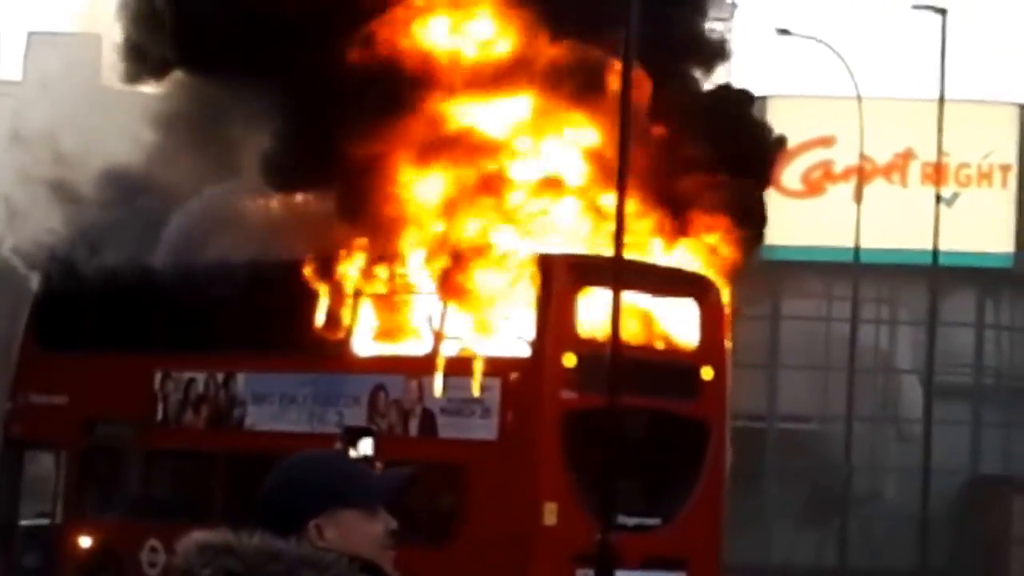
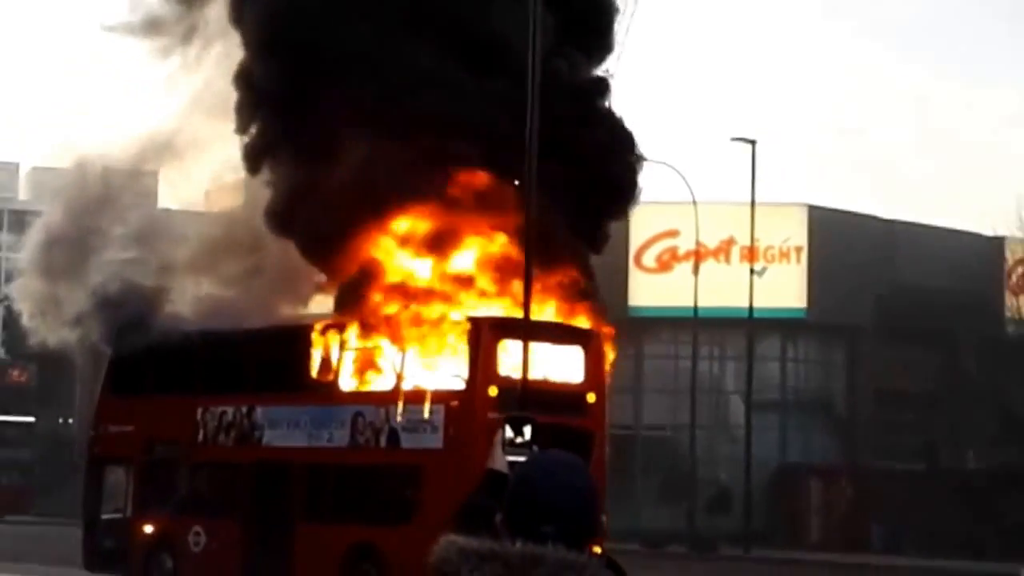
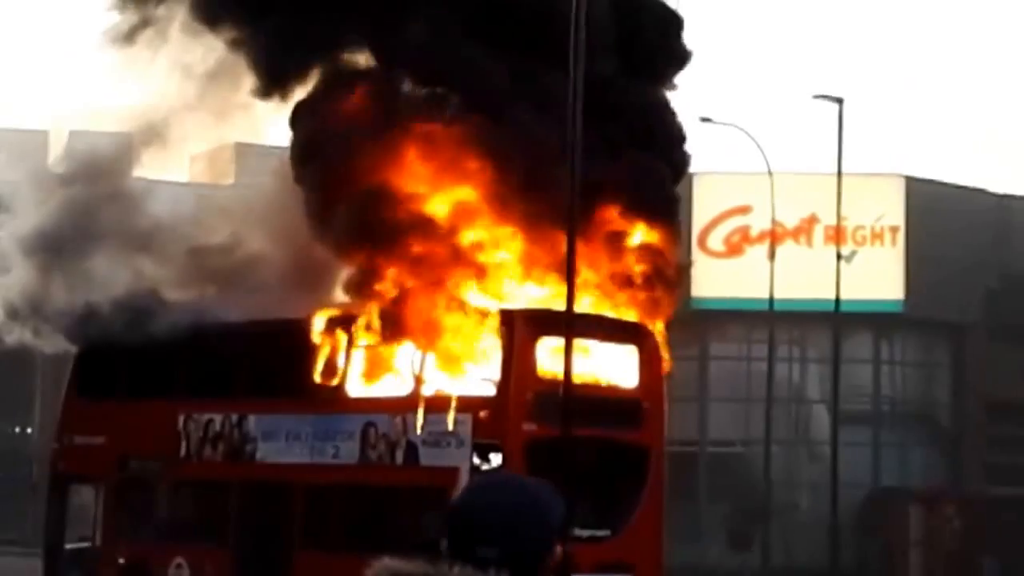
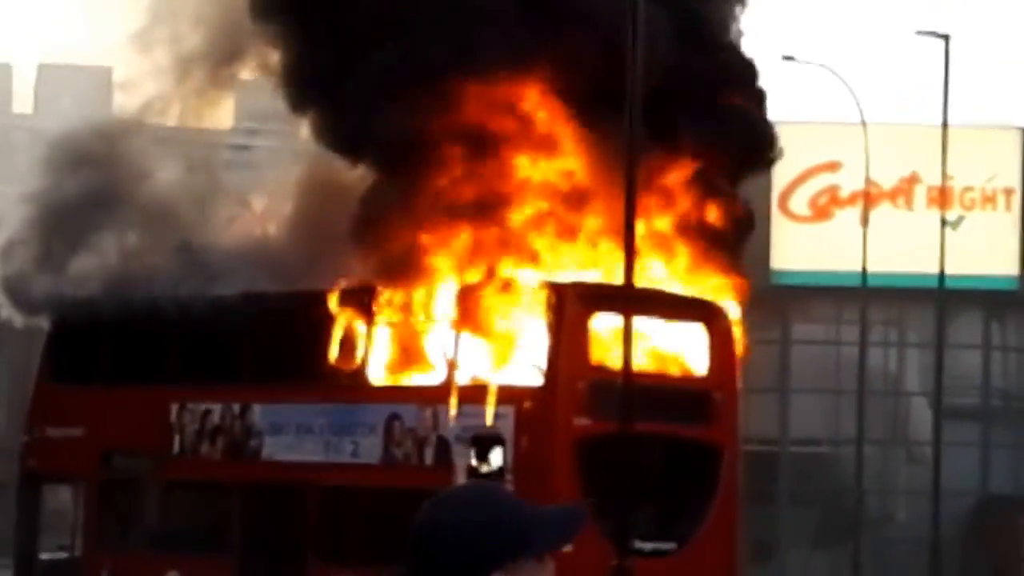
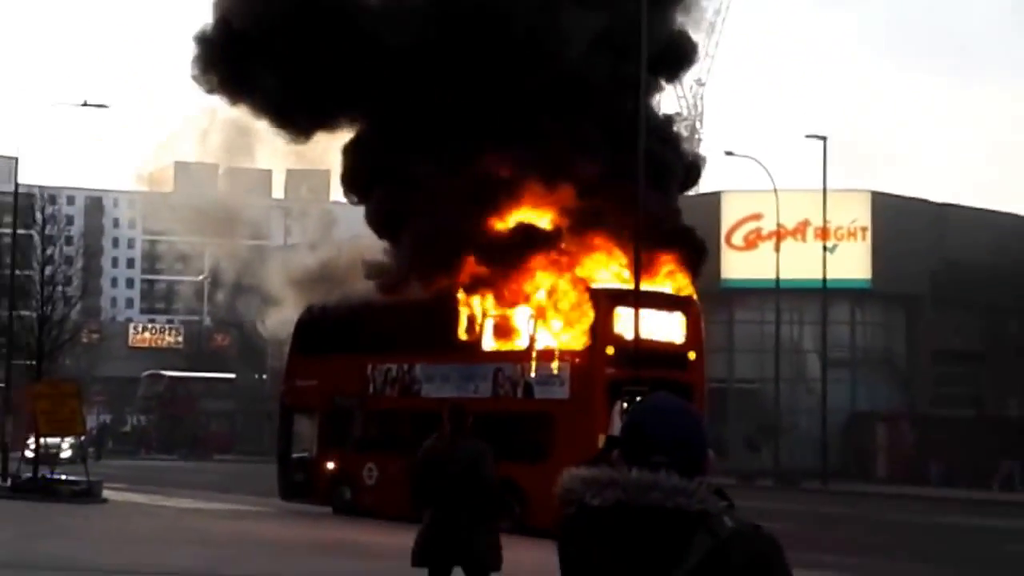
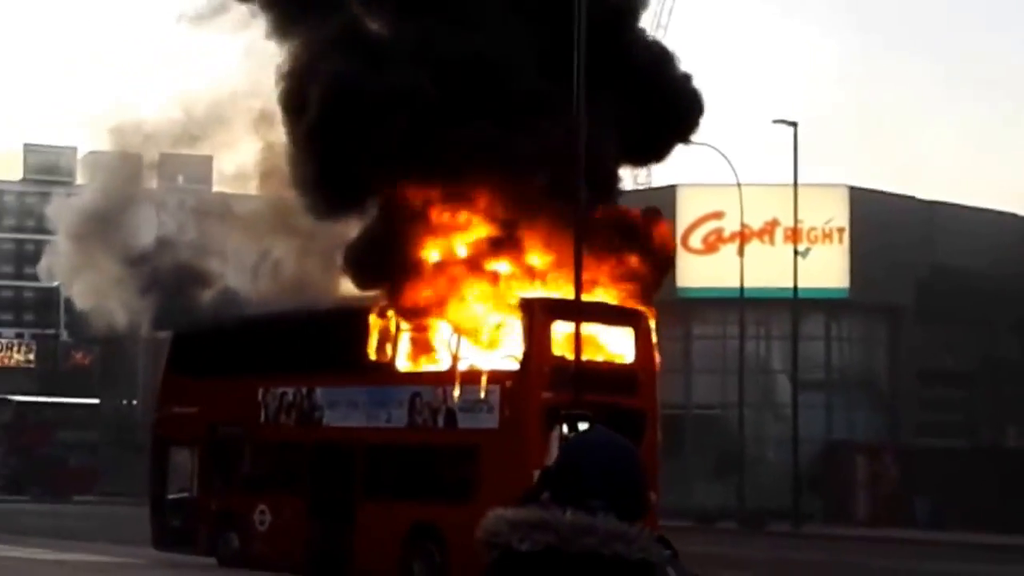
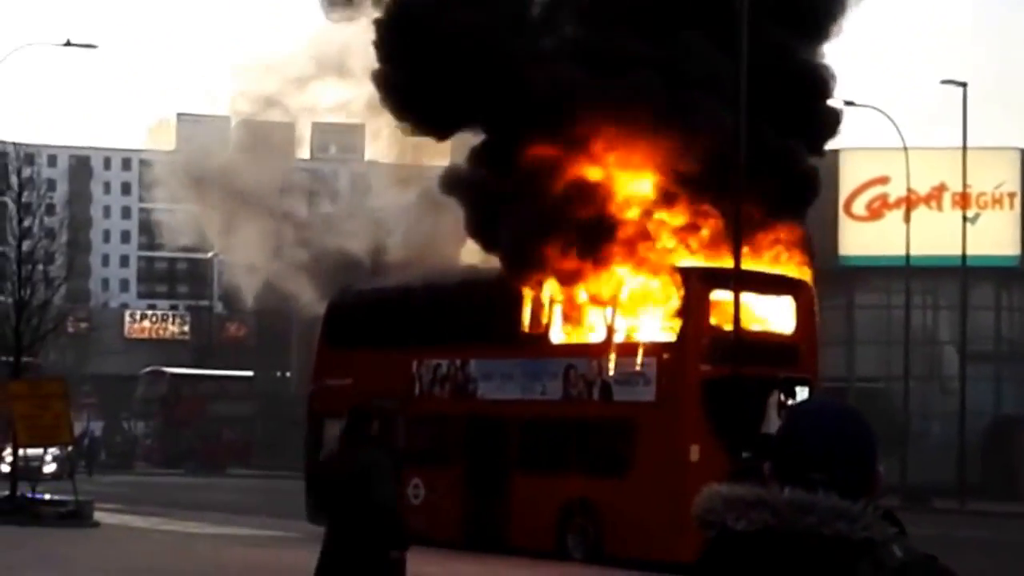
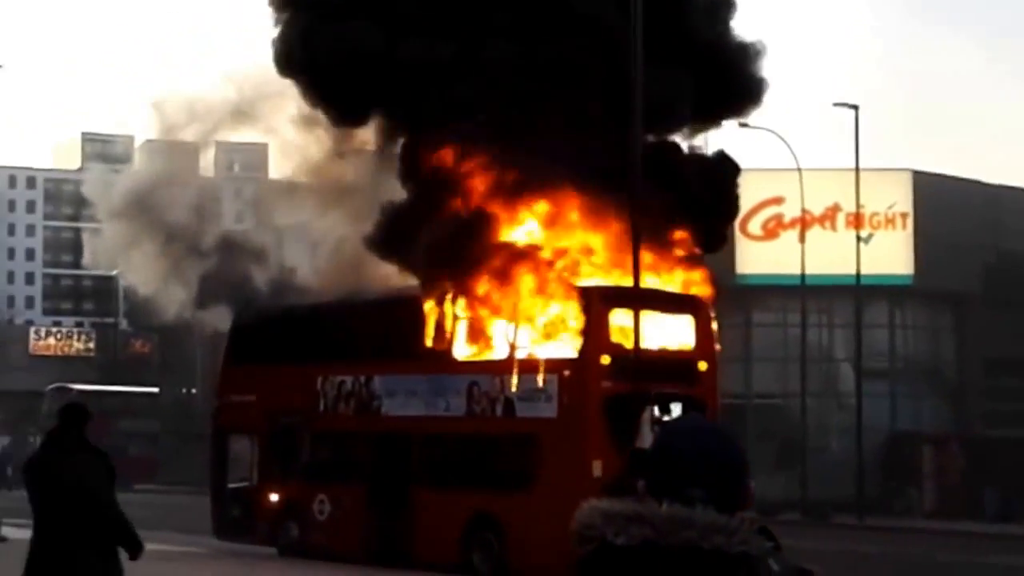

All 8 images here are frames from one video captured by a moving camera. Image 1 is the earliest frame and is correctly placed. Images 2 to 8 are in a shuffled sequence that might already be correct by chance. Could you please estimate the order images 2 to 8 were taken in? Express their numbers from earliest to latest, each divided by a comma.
4, 3, 2, 6, 8, 7, 5
